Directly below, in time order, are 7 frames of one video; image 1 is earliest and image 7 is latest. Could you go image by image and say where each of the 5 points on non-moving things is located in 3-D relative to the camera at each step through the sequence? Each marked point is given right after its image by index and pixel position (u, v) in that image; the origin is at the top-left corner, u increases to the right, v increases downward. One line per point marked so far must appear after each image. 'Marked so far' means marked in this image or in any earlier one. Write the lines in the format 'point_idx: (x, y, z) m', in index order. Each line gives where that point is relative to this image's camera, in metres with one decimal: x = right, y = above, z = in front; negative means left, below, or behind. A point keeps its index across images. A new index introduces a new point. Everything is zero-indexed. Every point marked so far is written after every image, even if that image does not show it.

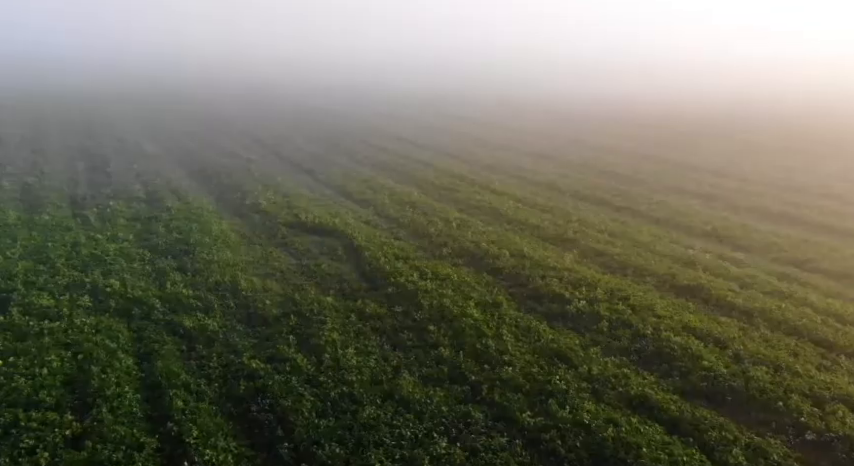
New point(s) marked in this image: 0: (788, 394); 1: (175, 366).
0: (+9.6, -4.3, +18.3) m
1: (-7.2, -3.8, +19.7) m
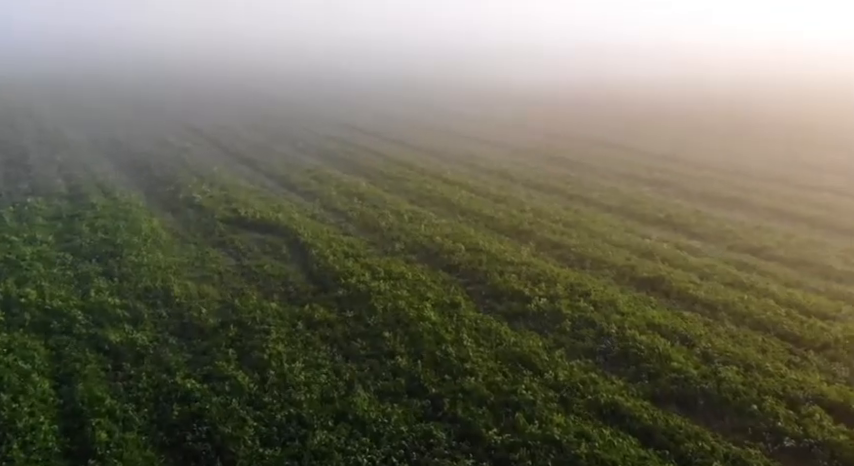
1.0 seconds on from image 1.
0: (+8.5, -4.1, +17.5) m
1: (-8.3, -4.0, +17.6) m
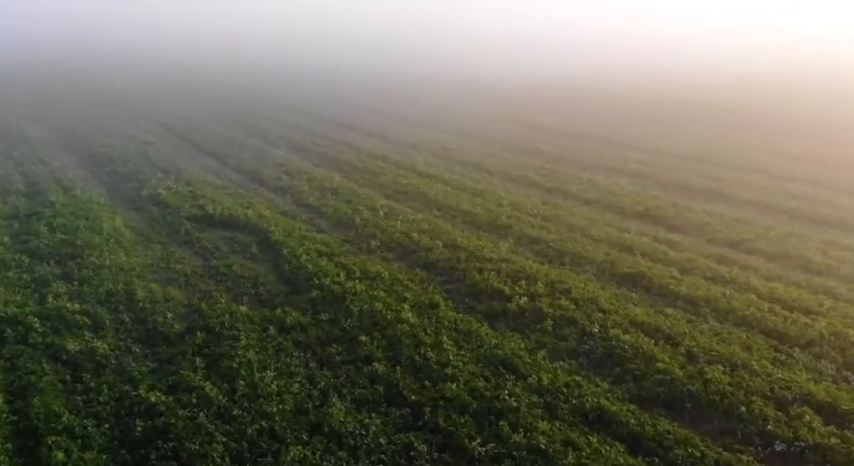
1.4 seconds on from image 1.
0: (+8.0, -4.0, +17.0) m
1: (-8.8, -4.1, +16.5) m
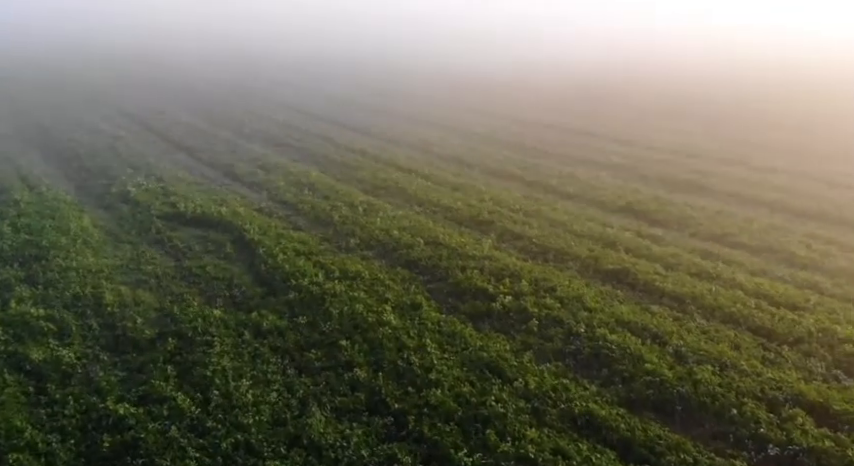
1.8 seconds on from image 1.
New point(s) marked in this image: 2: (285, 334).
0: (+7.6, -4.0, +16.6) m
1: (-9.2, -4.2, +15.5) m
2: (-4.0, -2.8, +19.1) m
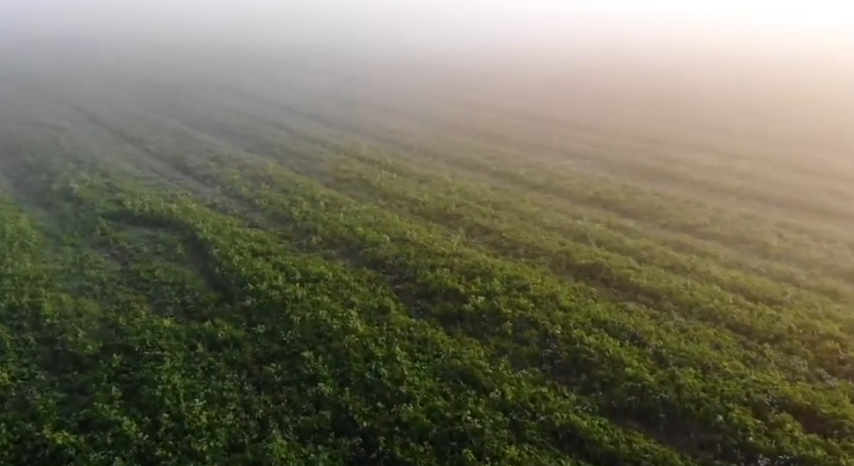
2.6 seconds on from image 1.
0: (+6.9, -3.9, +15.9) m
1: (-9.8, -4.4, +13.9) m
2: (-4.8, -2.9, +17.7) m
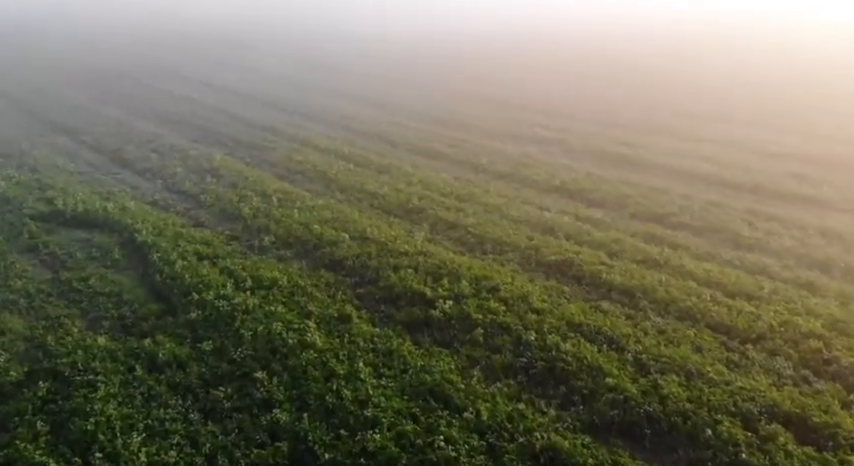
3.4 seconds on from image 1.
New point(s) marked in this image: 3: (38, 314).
0: (+6.2, -3.9, +14.9) m
1: (-10.3, -4.8, +11.9) m
2: (-5.6, -3.1, +15.9) m
3: (-10.4, -2.2, +18.4) m
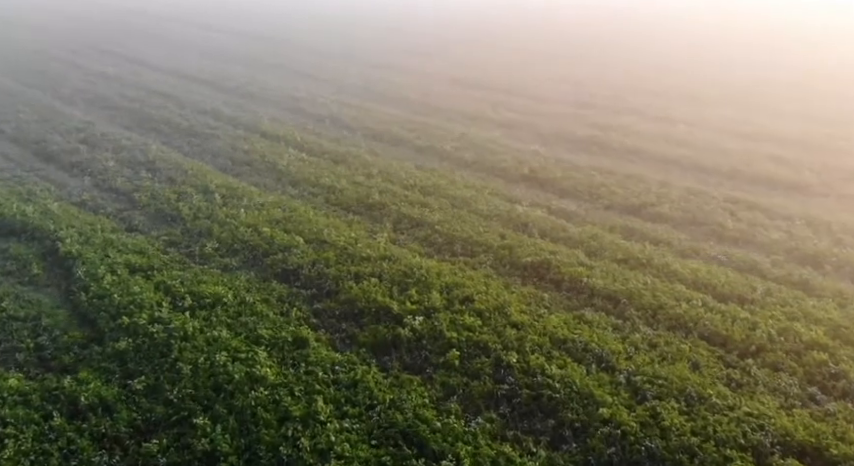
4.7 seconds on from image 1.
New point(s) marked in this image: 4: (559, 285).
0: (+5.7, -4.2, +13.2) m
1: (-10.6, -5.5, +9.2) m
2: (-6.1, -3.5, +13.5) m
3: (-11.1, -2.6, +15.6) m
4: (+3.9, -1.5, +20.0) m
